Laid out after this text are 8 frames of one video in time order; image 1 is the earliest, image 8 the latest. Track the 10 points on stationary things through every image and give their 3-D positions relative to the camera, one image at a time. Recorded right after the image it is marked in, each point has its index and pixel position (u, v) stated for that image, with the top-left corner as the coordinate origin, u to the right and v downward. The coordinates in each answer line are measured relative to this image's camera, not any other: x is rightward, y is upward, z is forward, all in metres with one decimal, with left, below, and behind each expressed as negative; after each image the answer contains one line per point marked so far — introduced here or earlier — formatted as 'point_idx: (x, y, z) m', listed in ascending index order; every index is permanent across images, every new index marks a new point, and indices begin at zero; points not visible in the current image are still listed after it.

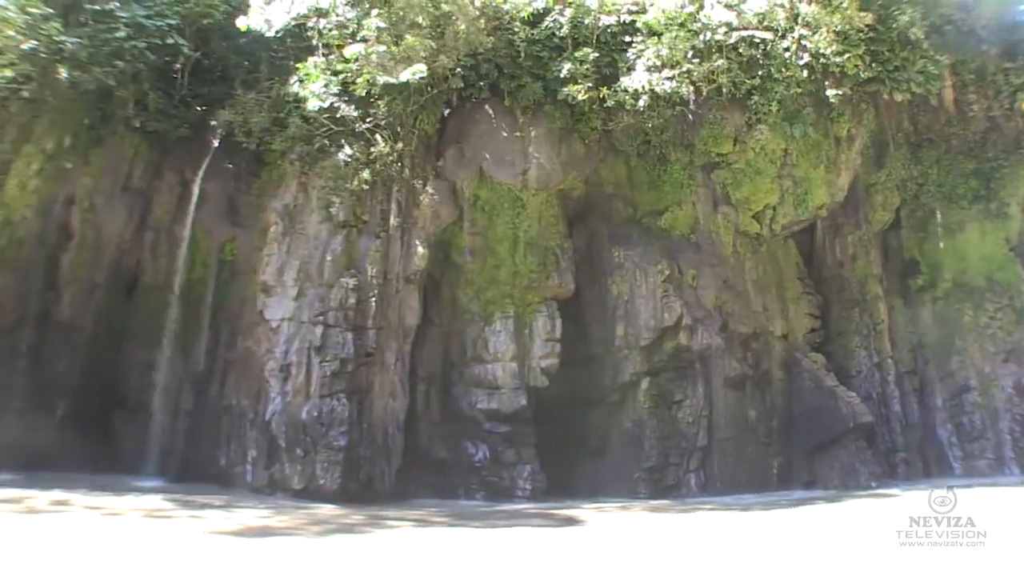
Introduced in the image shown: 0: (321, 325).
0: (-2.1, -0.4, +9.9) m
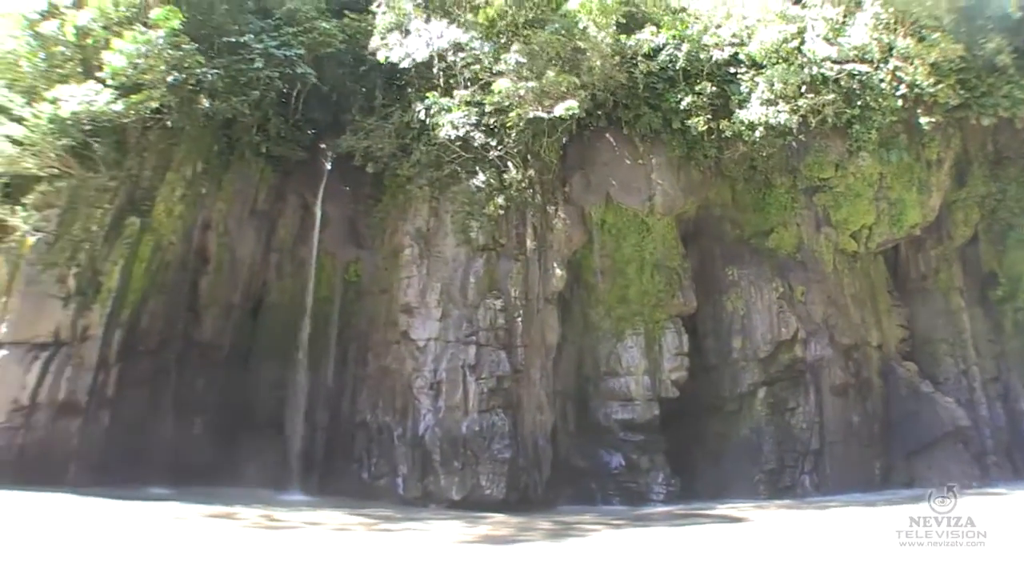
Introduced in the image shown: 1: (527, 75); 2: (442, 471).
0: (-0.4, -0.7, +10.5) m
1: (+0.2, +2.7, +10.8) m
2: (-0.8, -2.2, +10.1) m
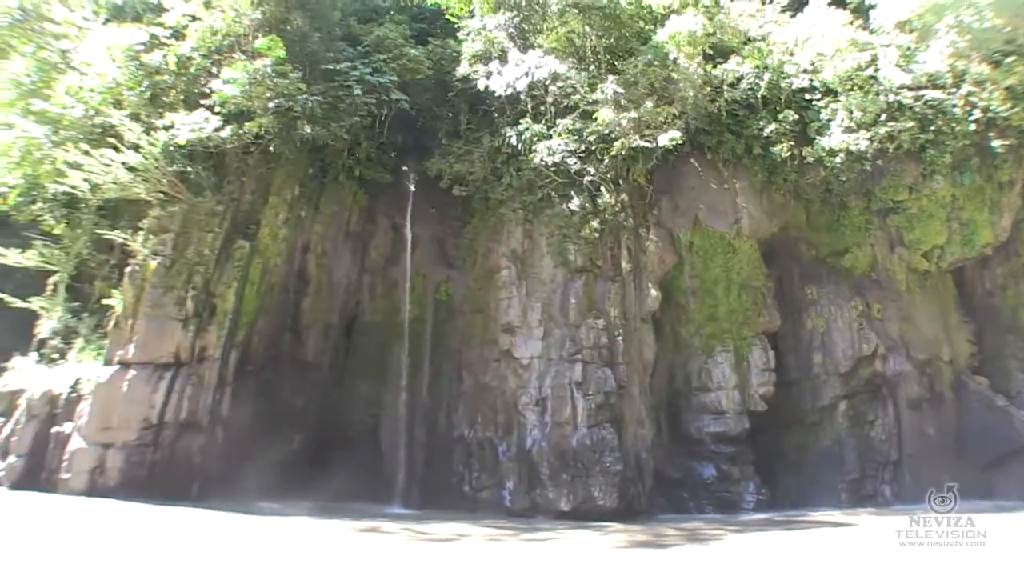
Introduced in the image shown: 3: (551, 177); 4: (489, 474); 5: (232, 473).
0: (+0.9, -0.9, +11.0) m
1: (+1.5, +2.4, +11.3) m
2: (+0.5, -2.4, +10.6) m
3: (+0.5, +1.5, +11.8) m
4: (-0.3, -2.5, +11.3) m
5: (-3.6, -2.4, +11.2) m
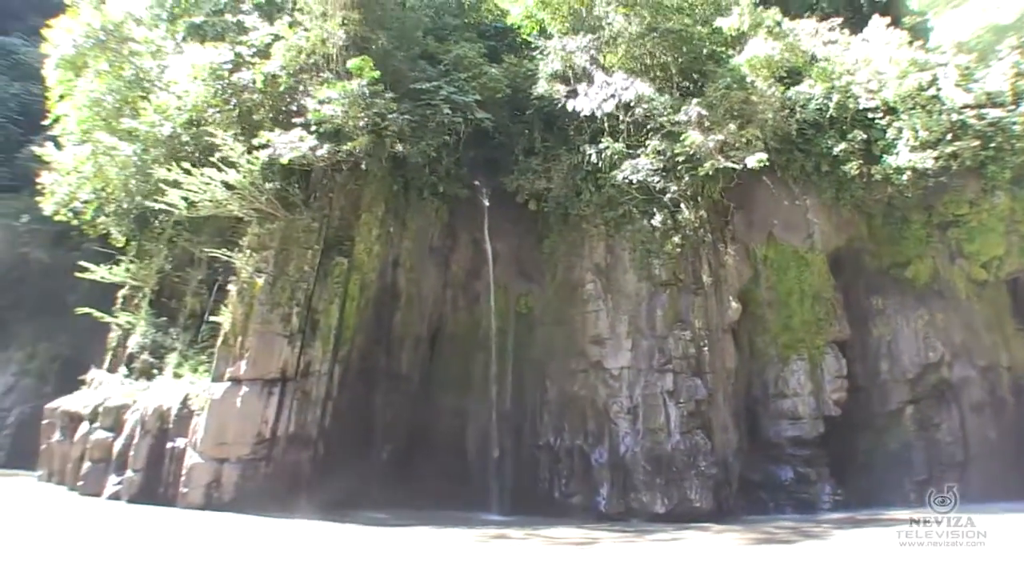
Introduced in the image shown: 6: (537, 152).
0: (+2.1, -1.1, +11.5) m
1: (+2.7, +2.2, +11.9) m
2: (+1.8, -2.6, +11.1) m
3: (+1.7, +1.3, +12.3) m
4: (+0.9, -2.6, +11.8) m
5: (-2.4, -2.6, +11.6) m
6: (+0.4, +2.1, +13.3) m
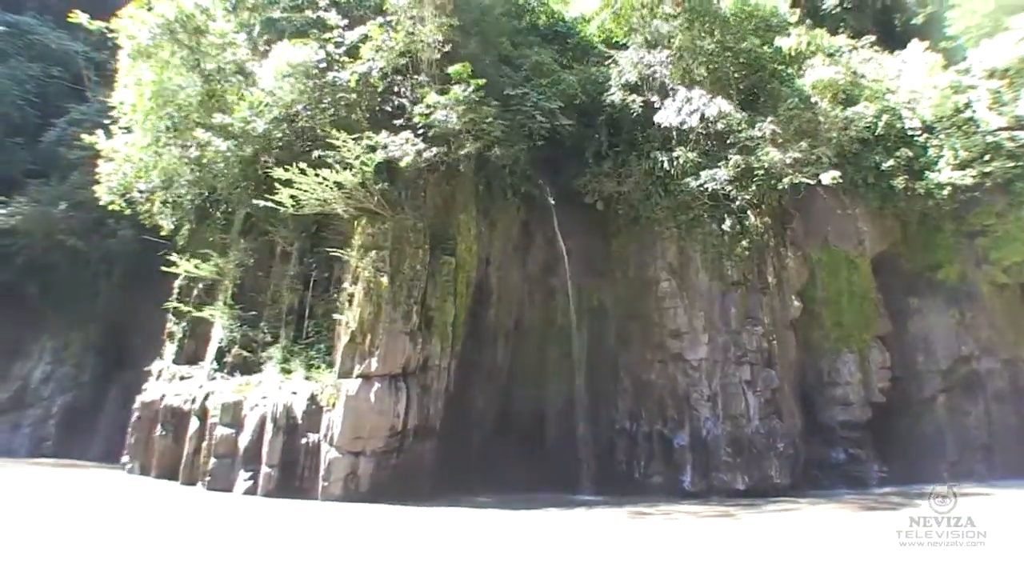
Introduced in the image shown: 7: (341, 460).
0: (+3.5, -1.1, +12.7) m
1: (+4.1, +2.2, +13.0) m
2: (+3.1, -2.6, +12.4) m
3: (+3.0, +1.3, +13.3) m
4: (+2.2, -2.6, +12.9) m
5: (-1.0, -2.6, +12.3) m
6: (+1.6, +2.2, +14.2) m
7: (-2.1, -2.1, +10.7) m
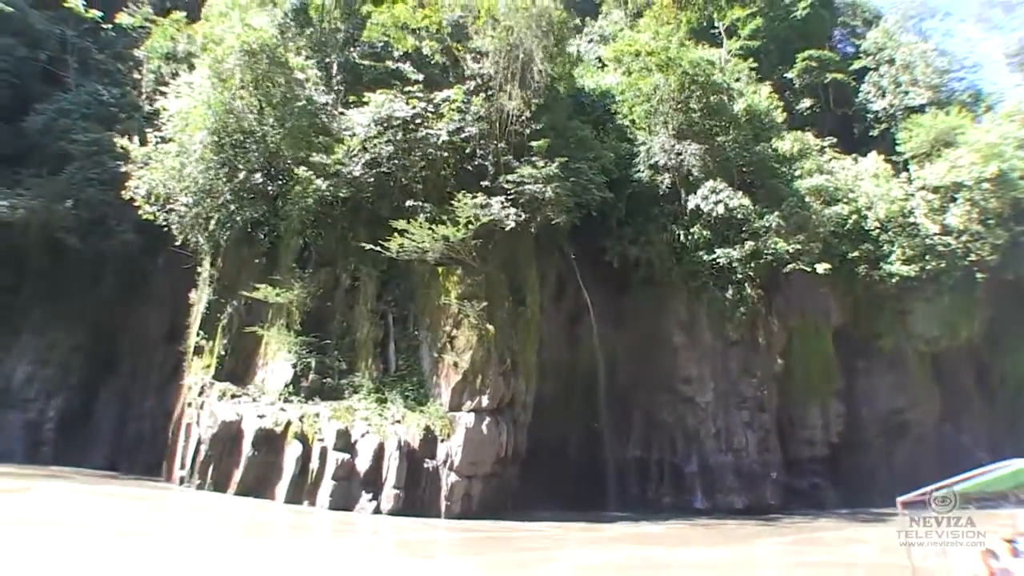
0: (+4.3, -2.2, +15.5) m
1: (+5.0, +1.1, +15.9) m
2: (+3.9, -3.7, +15.1) m
3: (+3.8, +0.3, +16.0) m
4: (+2.9, -3.6, +15.4) m
5: (-0.1, -3.3, +14.0) m
6: (+2.3, +1.3, +16.5) m
7: (-0.8, -2.8, +12.3) m
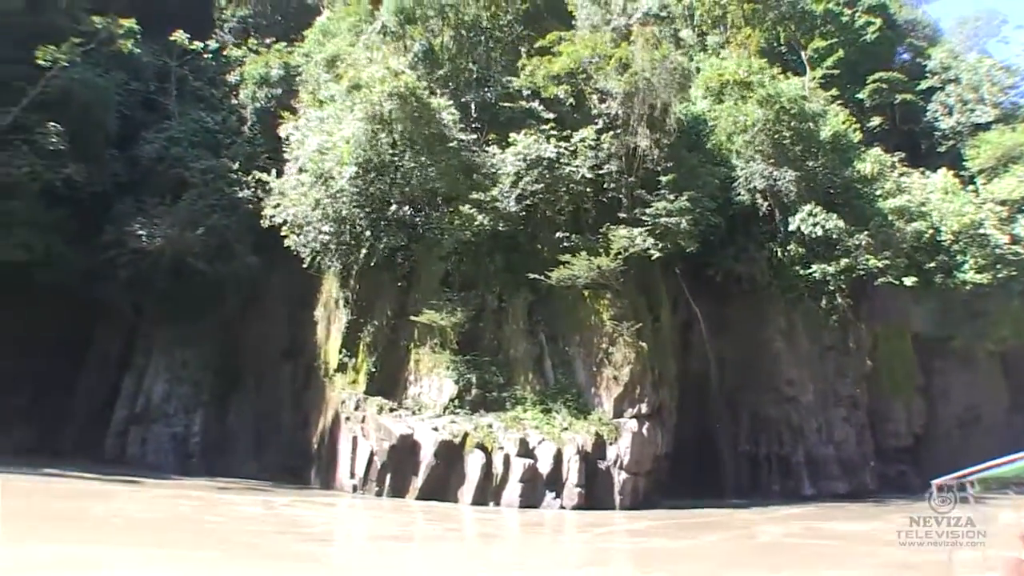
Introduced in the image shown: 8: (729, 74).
0: (+6.8, -2.4, +17.4) m
1: (+7.5, +0.9, +17.7) m
2: (+6.5, -3.9, +16.9) m
3: (+6.3, +0.1, +17.8) m
4: (+5.5, -3.9, +17.3) m
5: (+2.5, -3.7, +15.8) m
6: (+4.8, +1.0, +18.3) m
7: (+1.9, -3.2, +14.1) m
8: (+4.8, +4.8, +19.1) m
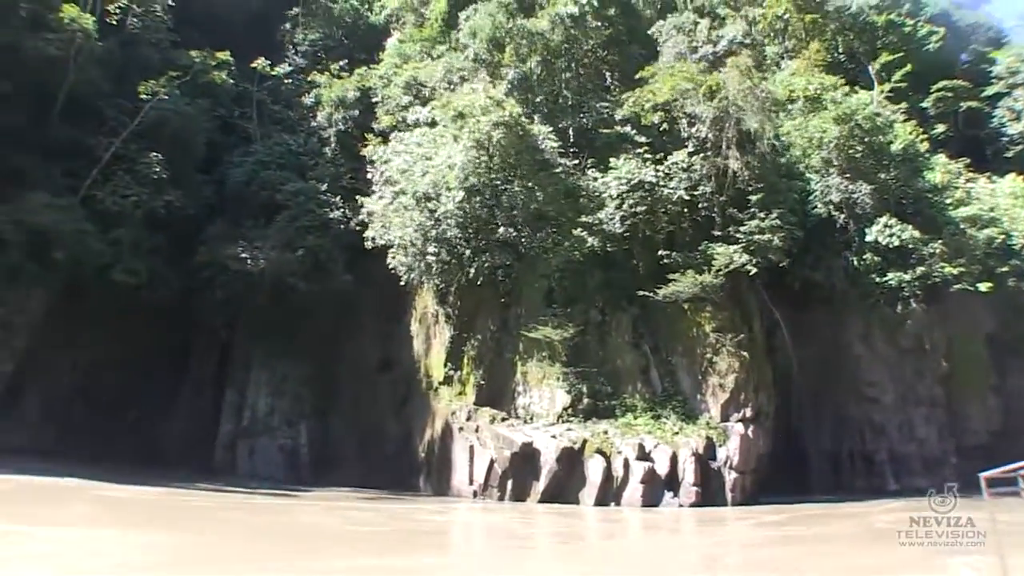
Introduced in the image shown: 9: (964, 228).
0: (+9.0, -2.6, +18.4) m
1: (+9.6, +0.8, +18.8) m
2: (+8.7, -4.1, +18.0) m
3: (+8.5, -0.1, +18.9) m
4: (+7.7, -4.0, +18.4) m
5: (+4.7, -3.9, +17.0) m
6: (+6.9, +0.8, +19.3) m
7: (+4.0, -3.5, +15.2) m
8: (+6.9, +4.6, +20.2) m
9: (+10.1, +1.5, +19.3) m
